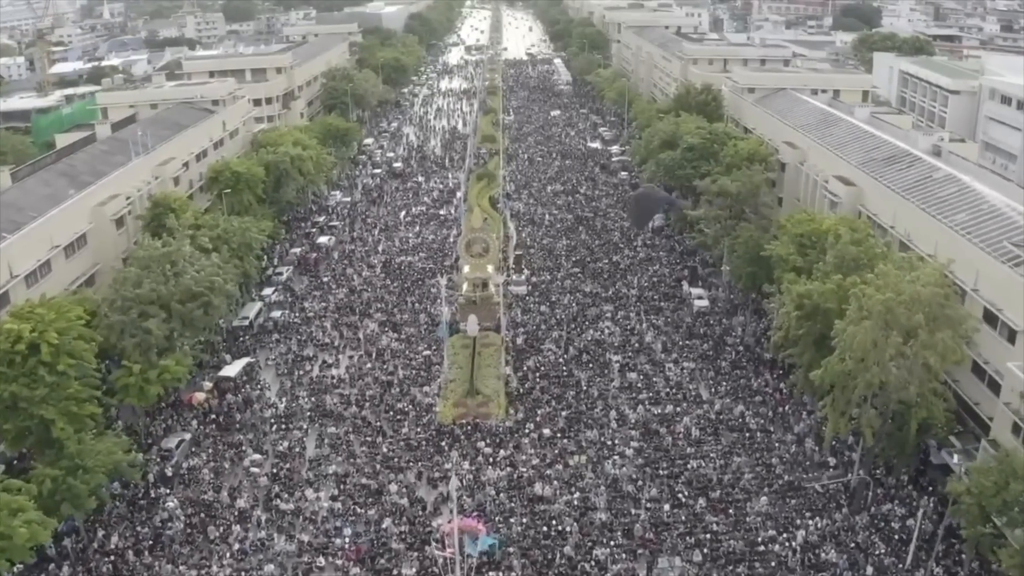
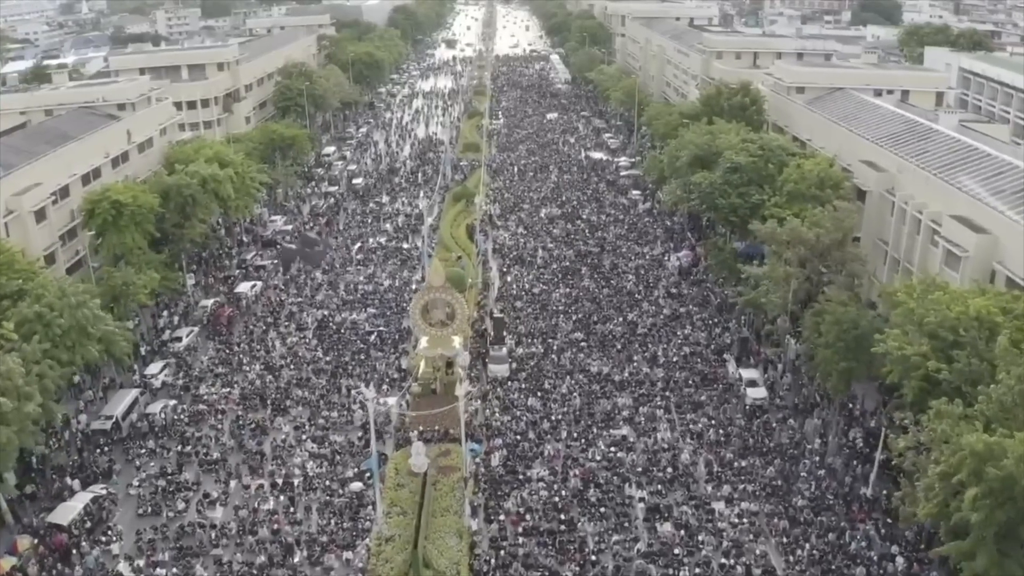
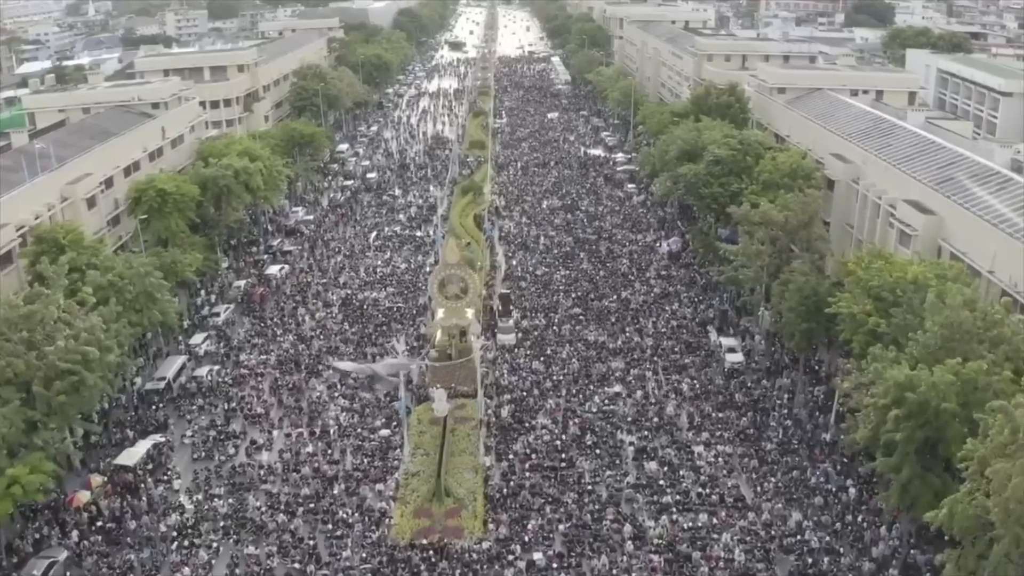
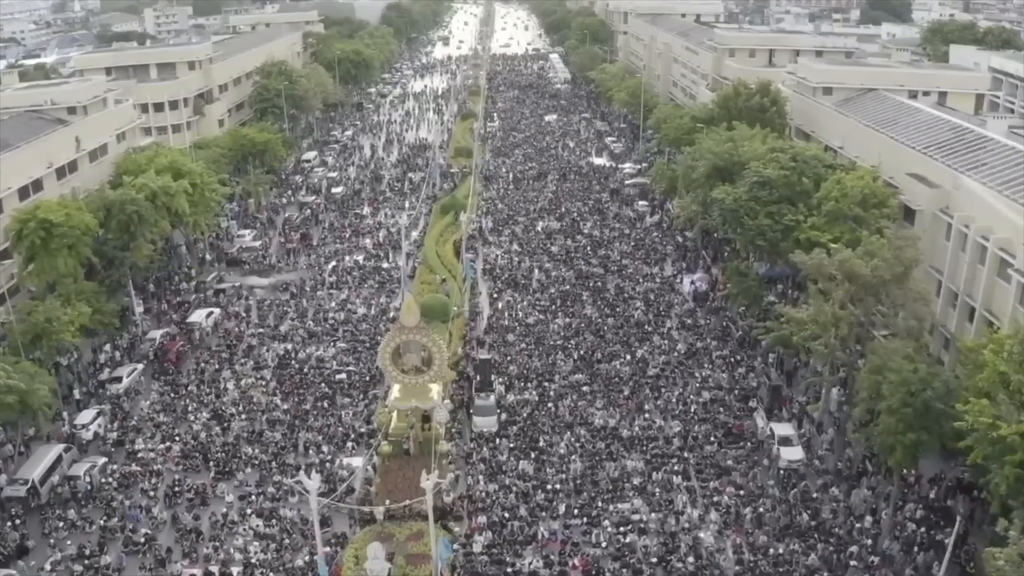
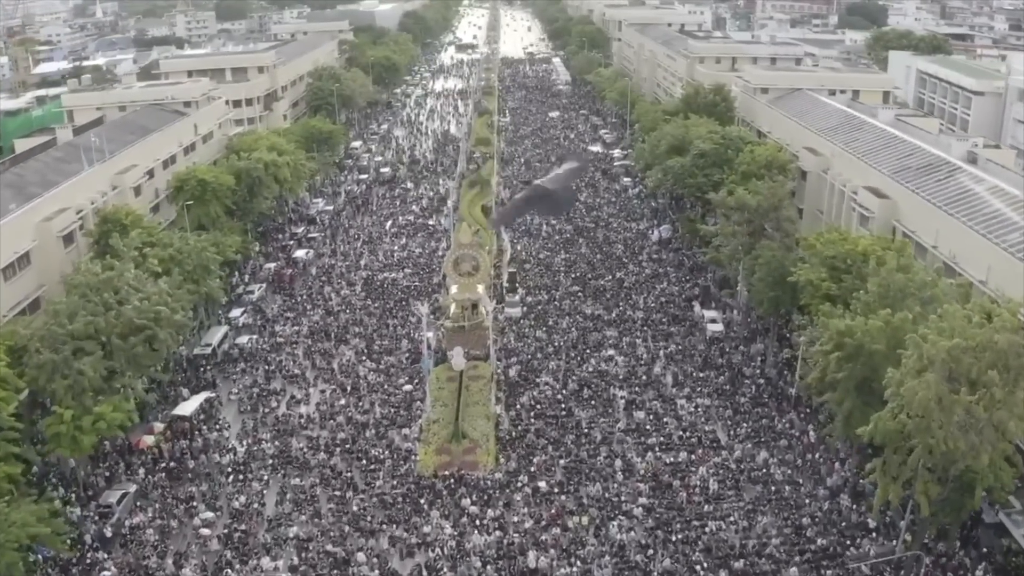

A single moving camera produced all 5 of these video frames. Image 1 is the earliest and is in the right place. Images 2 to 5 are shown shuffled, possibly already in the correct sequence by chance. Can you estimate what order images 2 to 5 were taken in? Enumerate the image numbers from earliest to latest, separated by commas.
5, 3, 2, 4
